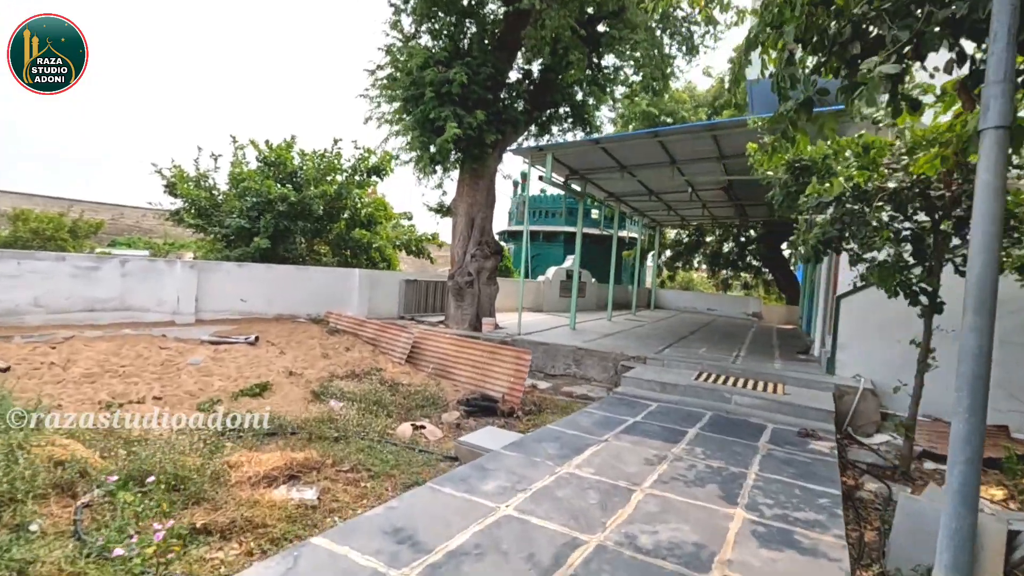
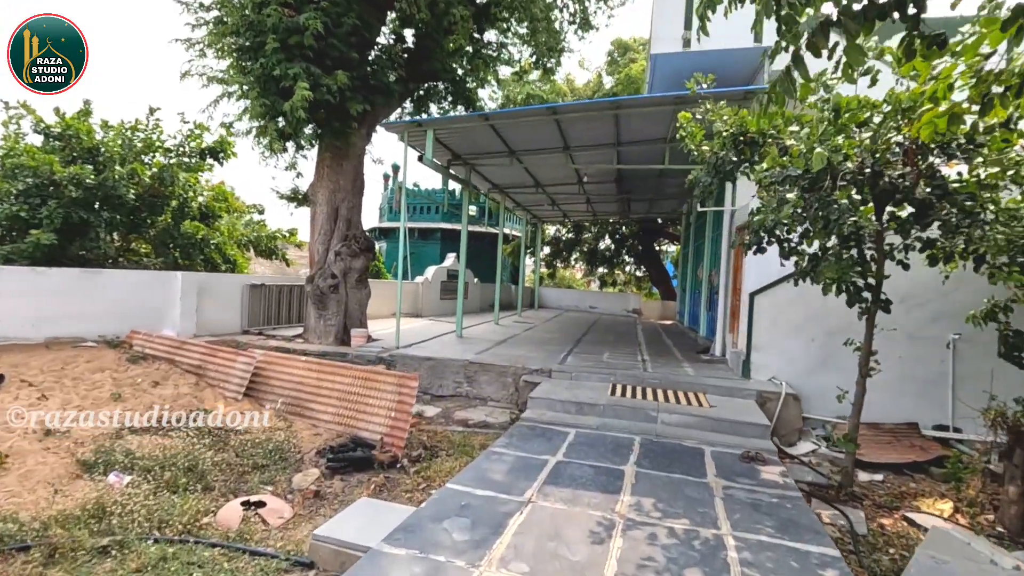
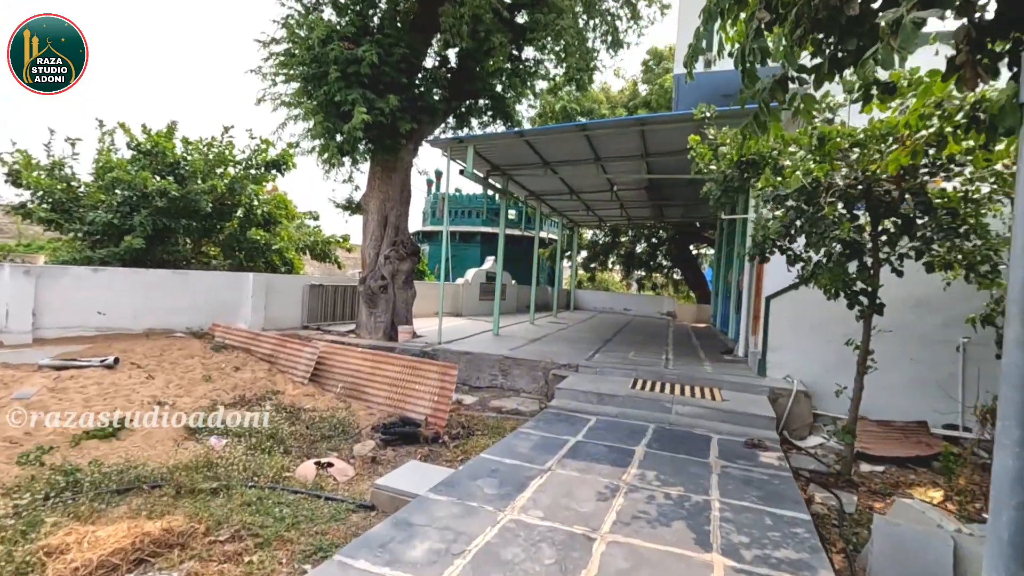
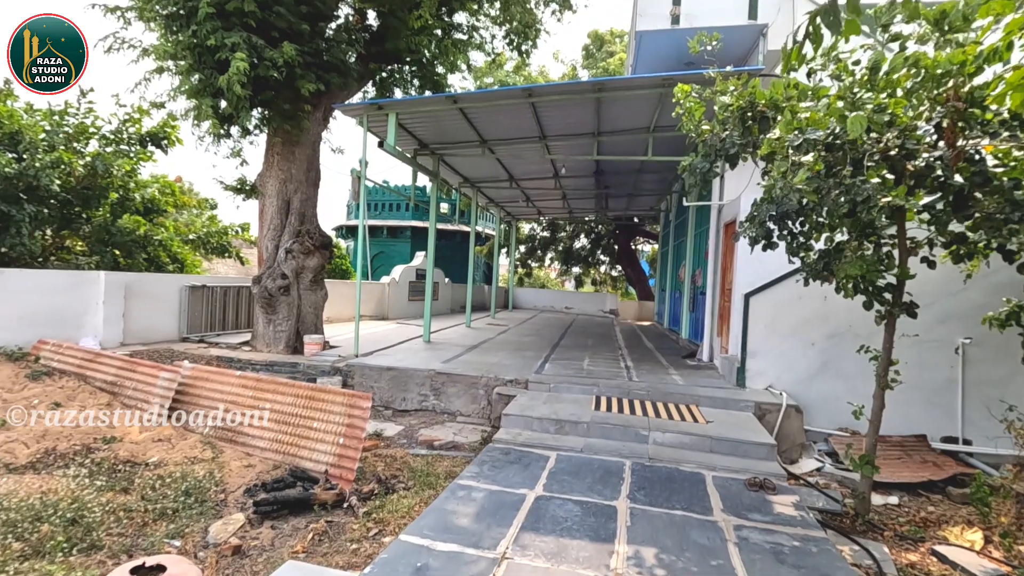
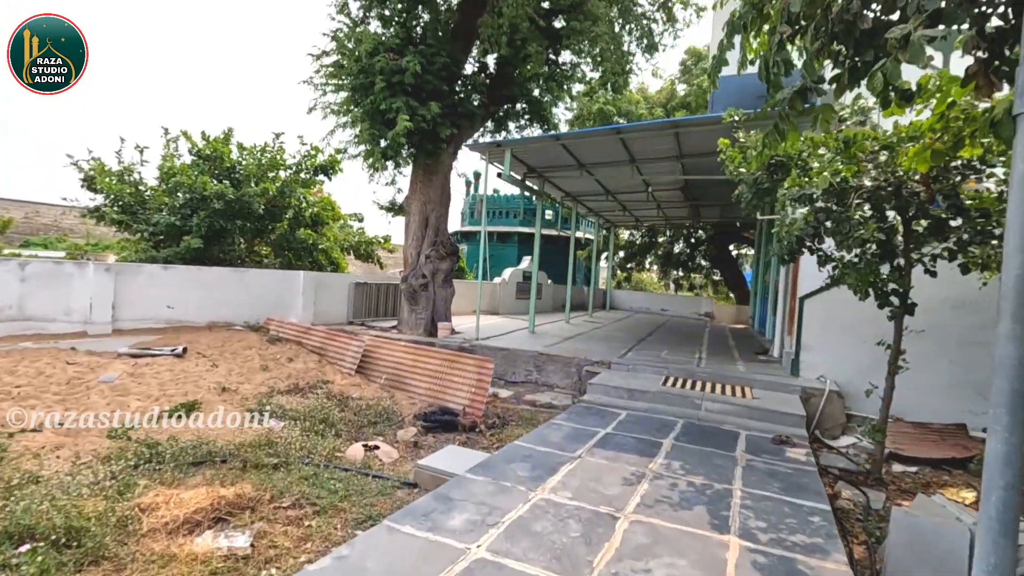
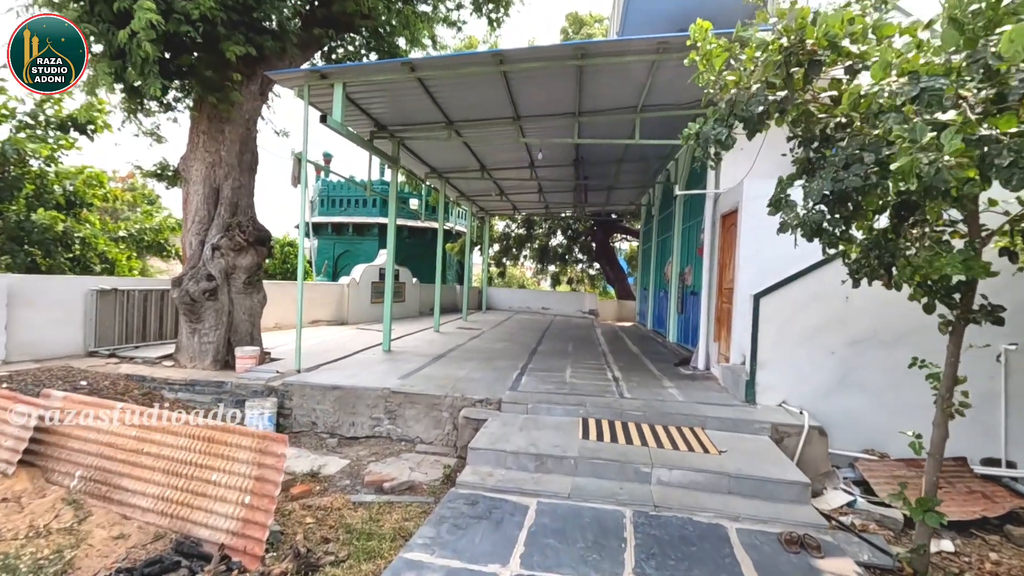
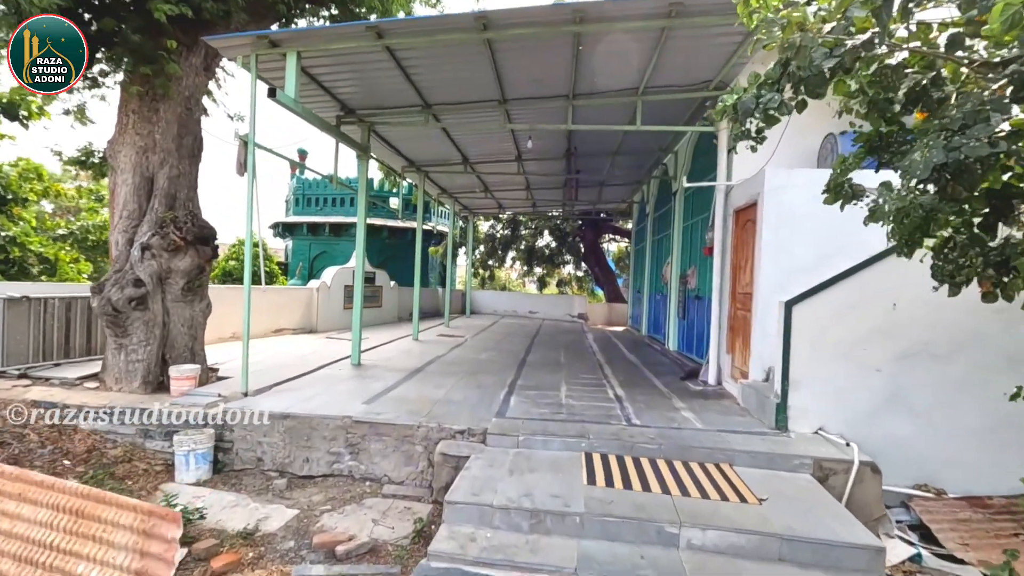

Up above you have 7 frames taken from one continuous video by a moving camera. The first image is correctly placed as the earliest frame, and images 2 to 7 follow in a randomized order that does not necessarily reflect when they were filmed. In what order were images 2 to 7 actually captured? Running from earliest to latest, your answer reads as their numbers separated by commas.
5, 3, 2, 4, 6, 7
